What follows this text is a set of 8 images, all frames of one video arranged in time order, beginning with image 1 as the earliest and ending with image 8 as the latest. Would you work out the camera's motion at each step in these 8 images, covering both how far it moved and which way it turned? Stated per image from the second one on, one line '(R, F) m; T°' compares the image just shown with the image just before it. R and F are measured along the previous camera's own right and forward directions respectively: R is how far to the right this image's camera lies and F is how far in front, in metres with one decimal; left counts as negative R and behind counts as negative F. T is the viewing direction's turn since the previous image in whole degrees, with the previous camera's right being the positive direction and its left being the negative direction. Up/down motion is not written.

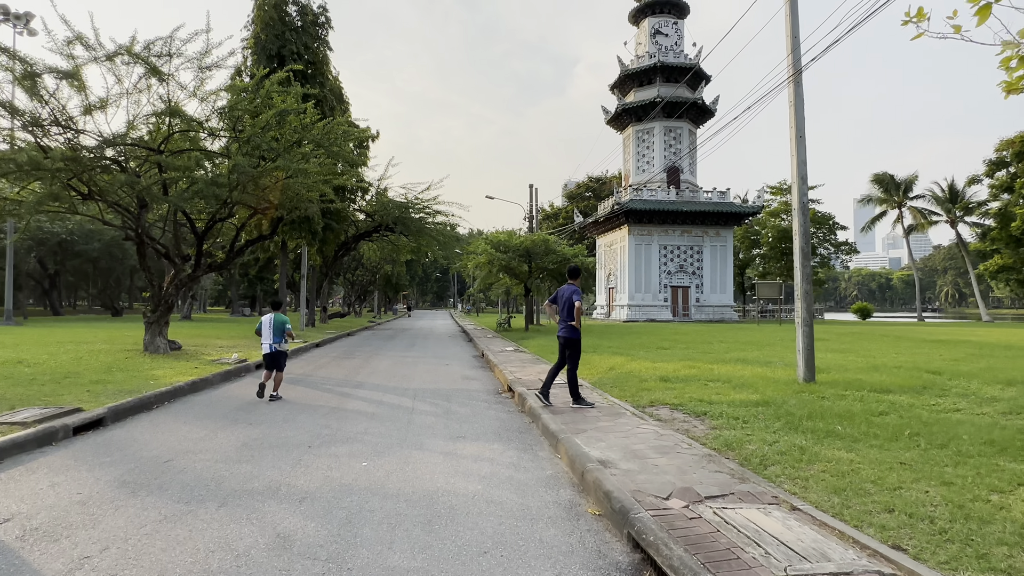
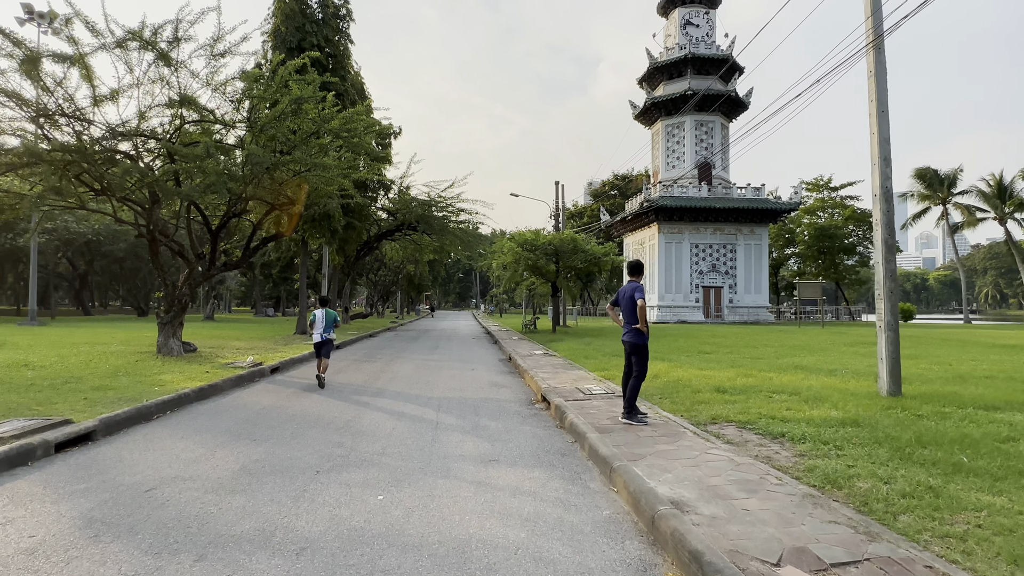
(-0.2, +1.0) m; -2°
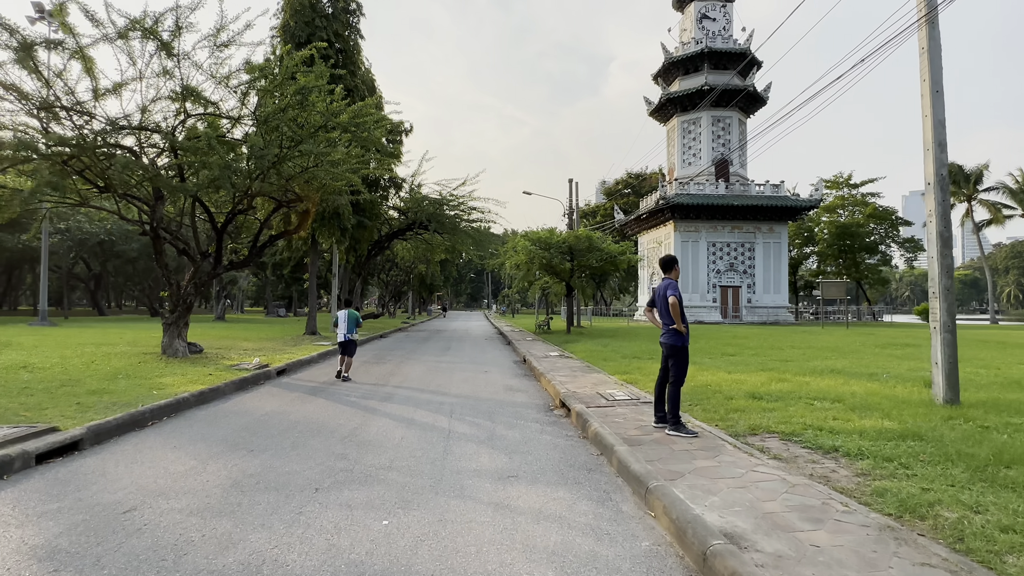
(-0.1, +0.6) m; -1°
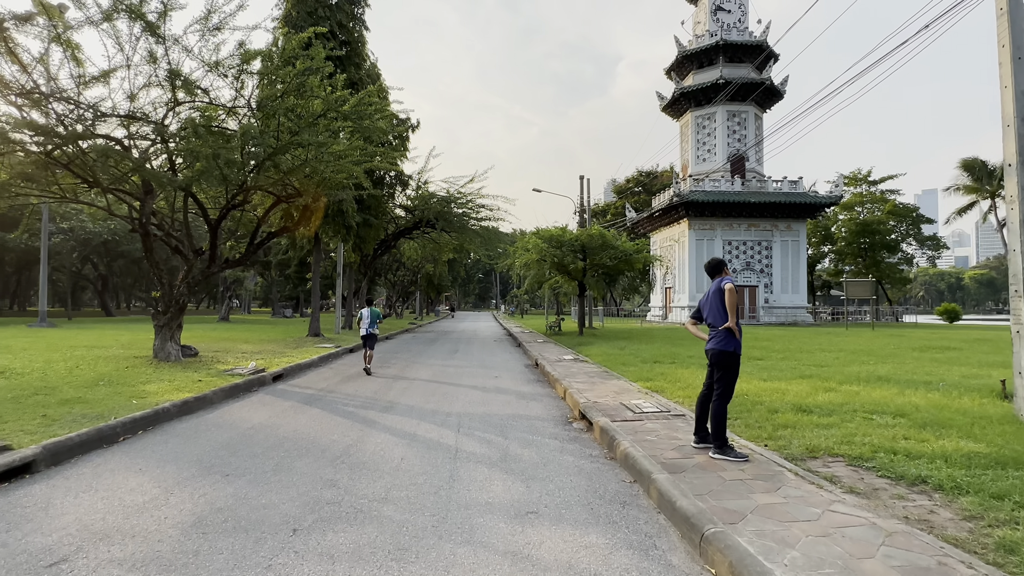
(-0.1, +0.9) m; -1°
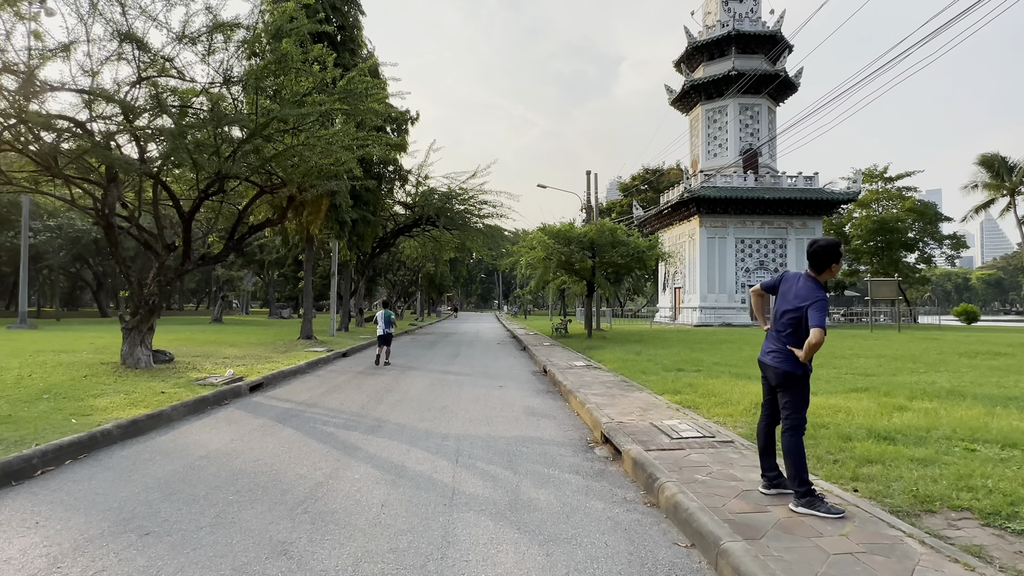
(-0.1, +1.3) m; 0°
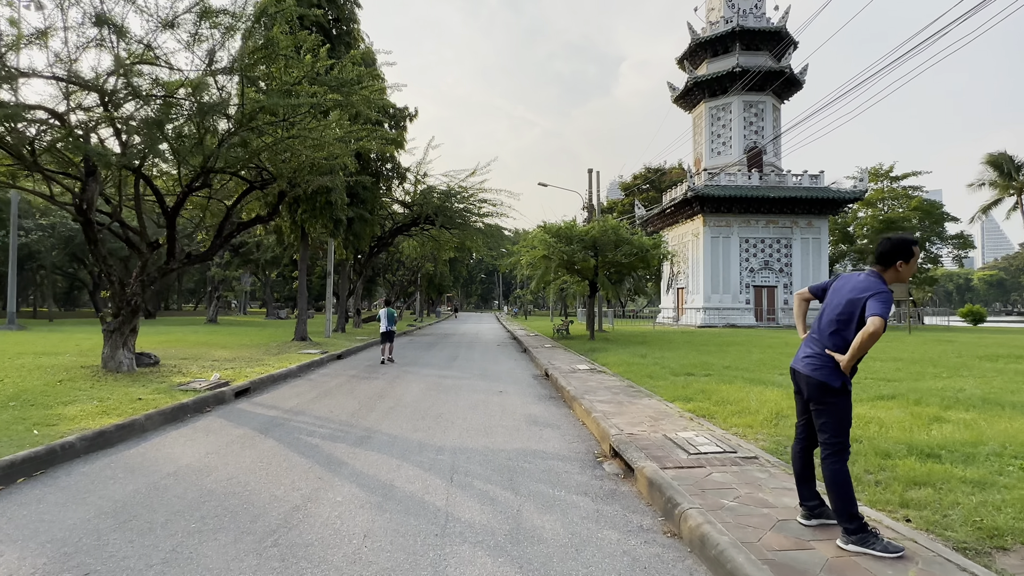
(0.0, +0.6) m; 0°
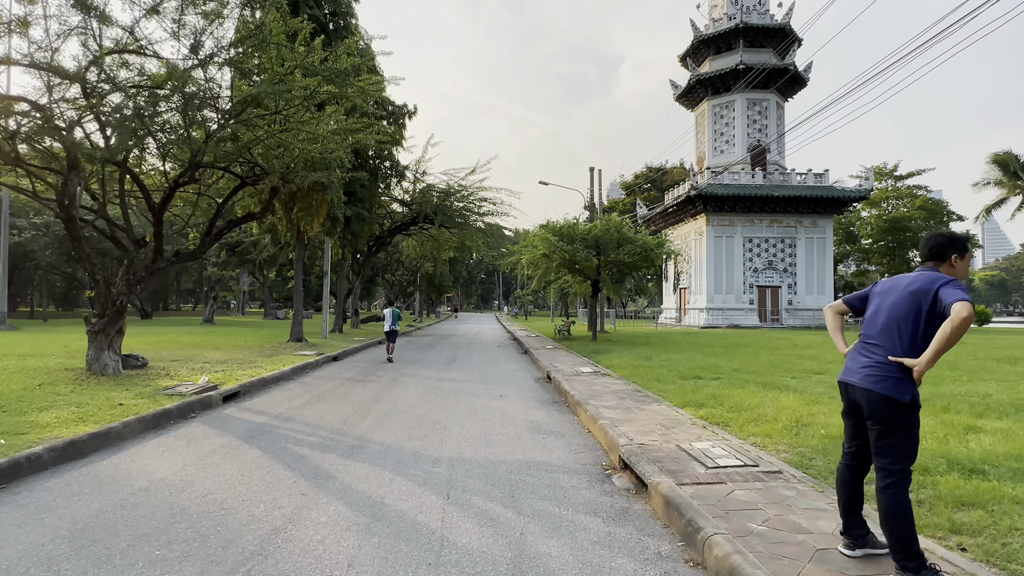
(0.0, +0.4) m; 0°
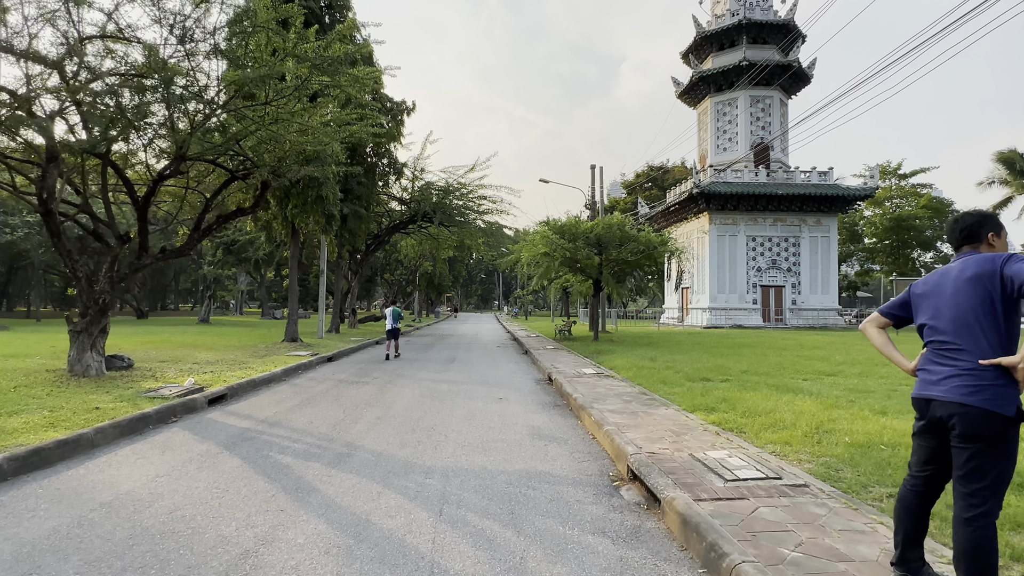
(0.0, +0.5) m; 0°
